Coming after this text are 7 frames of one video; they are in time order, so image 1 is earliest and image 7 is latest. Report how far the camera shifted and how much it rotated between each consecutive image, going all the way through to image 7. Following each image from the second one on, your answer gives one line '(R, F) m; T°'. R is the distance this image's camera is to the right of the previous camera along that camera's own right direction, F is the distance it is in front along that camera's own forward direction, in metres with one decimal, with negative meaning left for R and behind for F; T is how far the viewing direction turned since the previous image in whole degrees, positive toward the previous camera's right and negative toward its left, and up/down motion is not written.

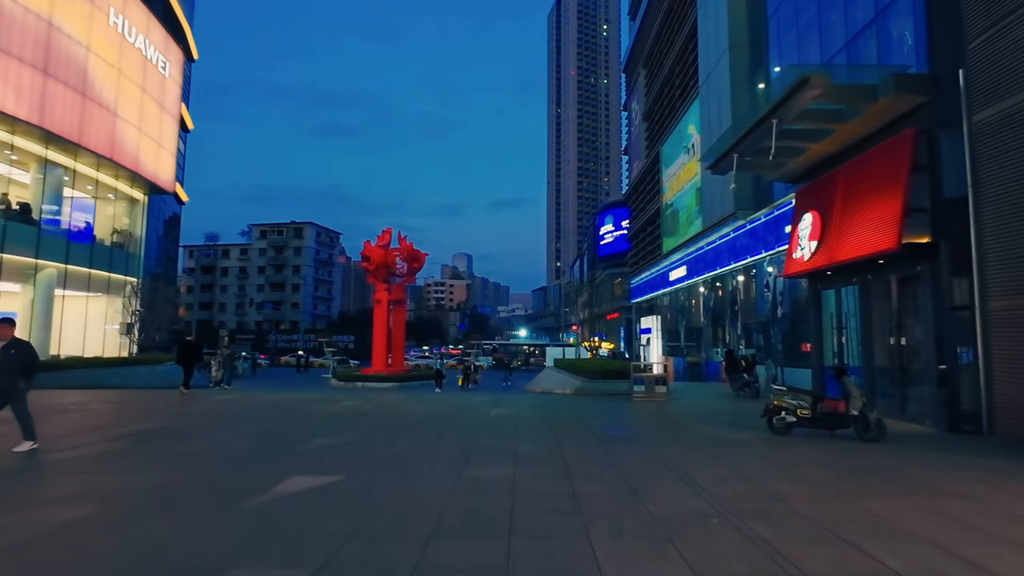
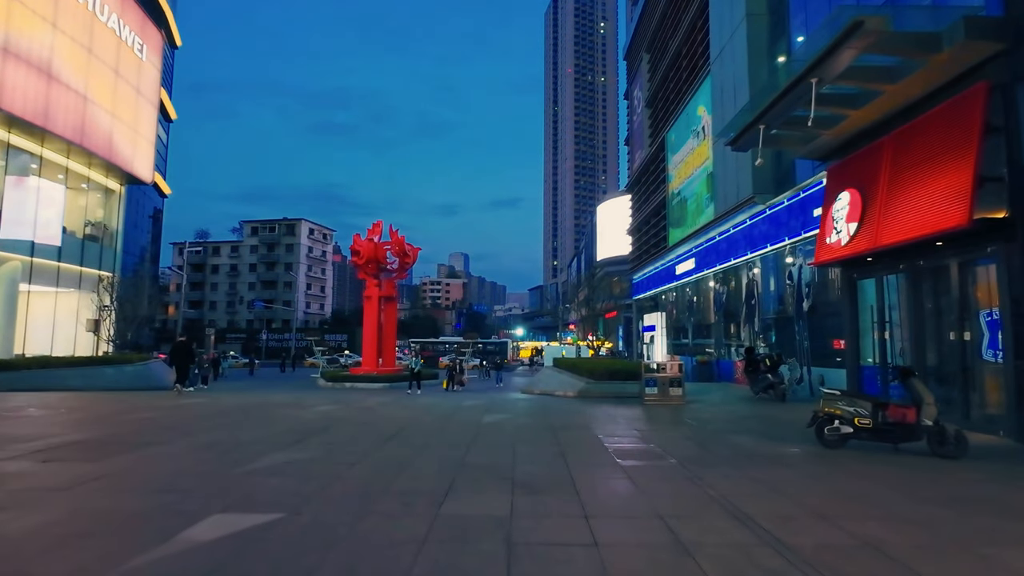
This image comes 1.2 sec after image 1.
(0.0, +2.1) m; 0°
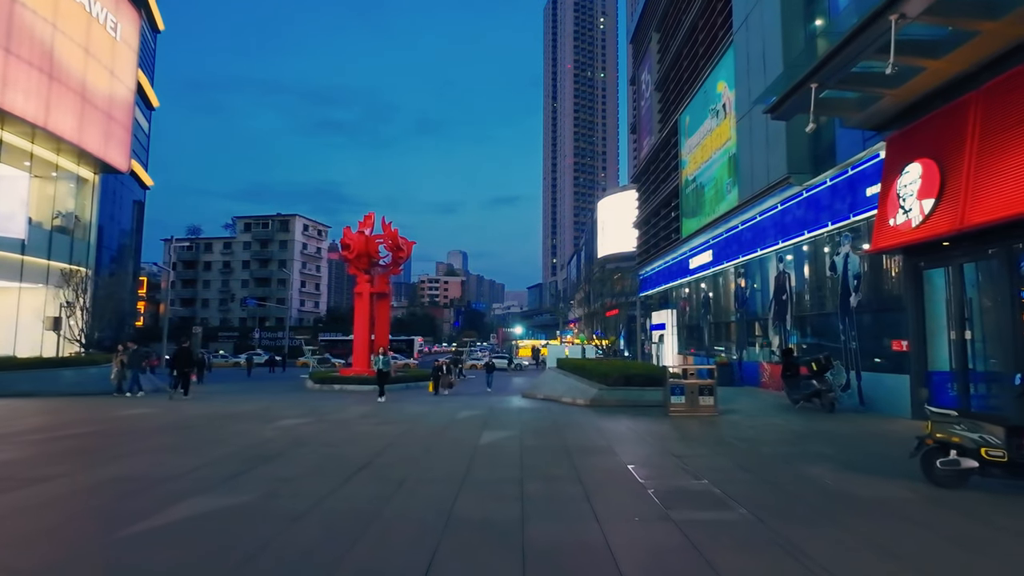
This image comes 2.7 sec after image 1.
(-0.1, +2.5) m; 0°
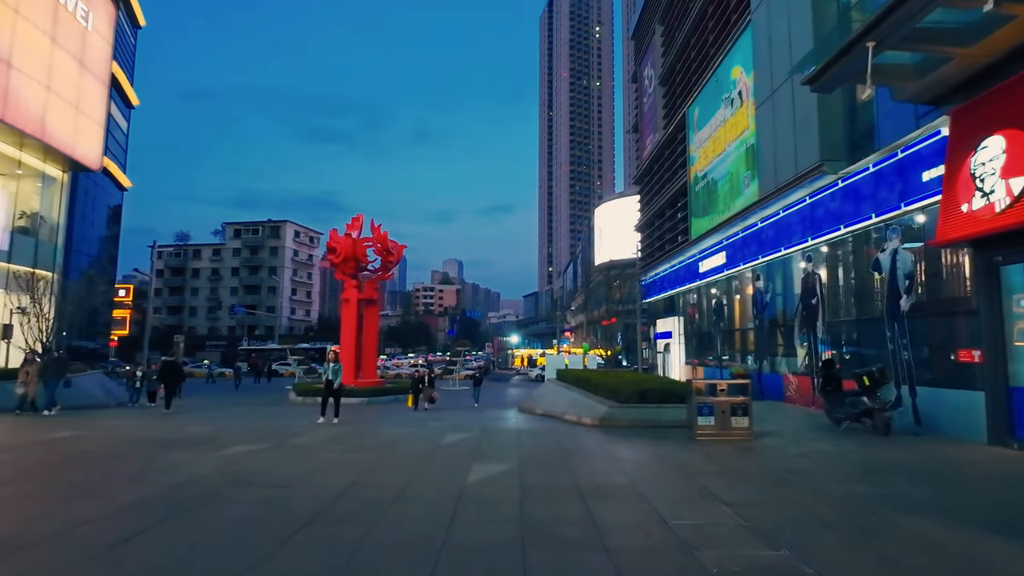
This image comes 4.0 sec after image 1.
(0.0, +2.2) m; 0°
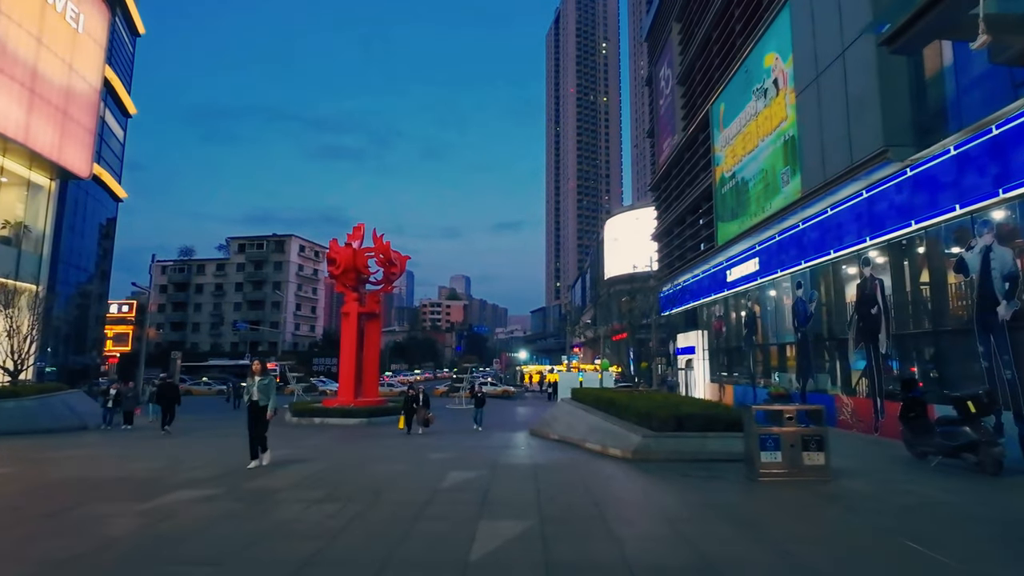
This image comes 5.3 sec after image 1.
(-0.1, +2.2) m; -1°
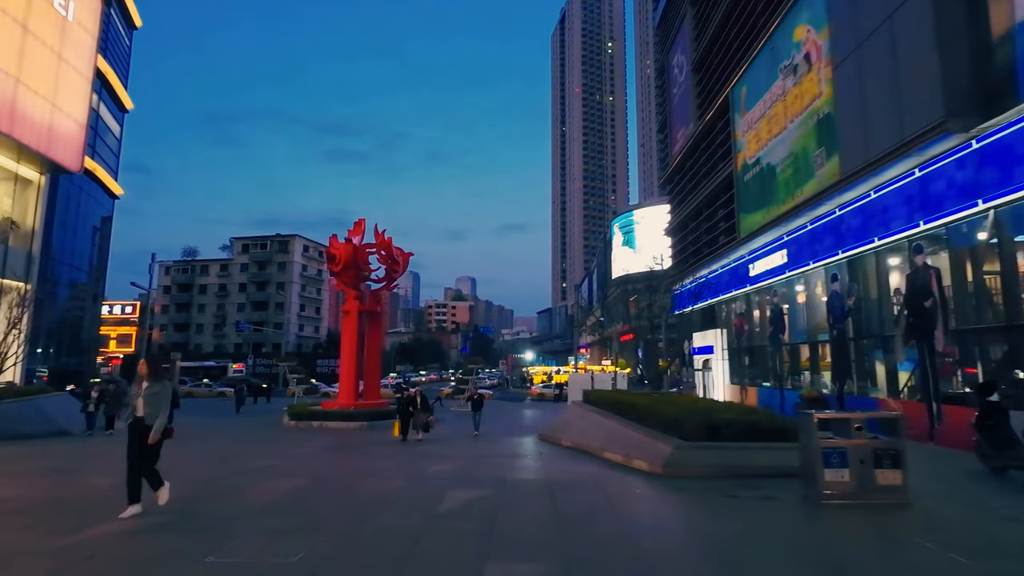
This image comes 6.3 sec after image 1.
(-0.1, +1.6) m; -1°
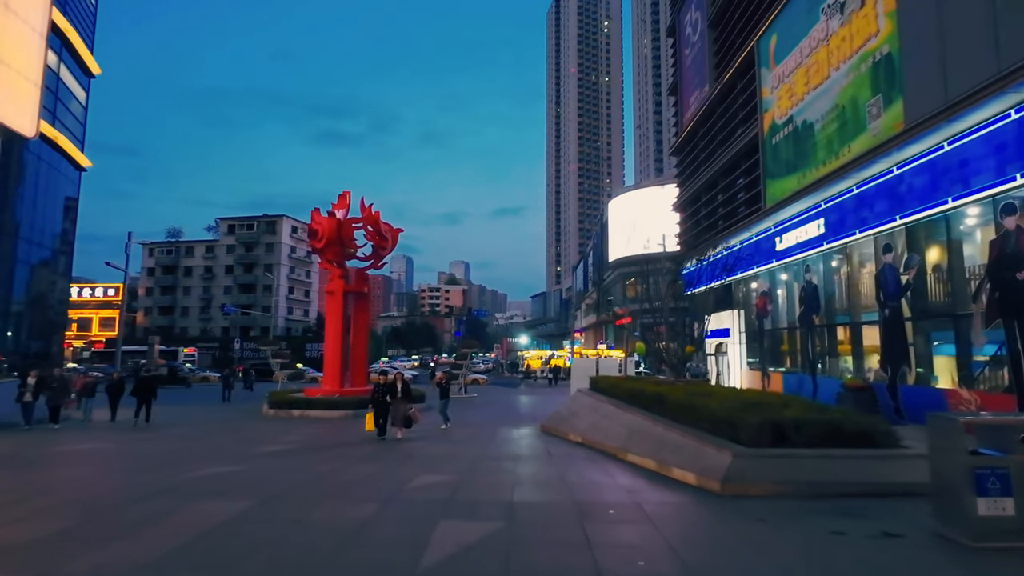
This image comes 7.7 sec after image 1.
(-0.2, +2.5) m; +1°
